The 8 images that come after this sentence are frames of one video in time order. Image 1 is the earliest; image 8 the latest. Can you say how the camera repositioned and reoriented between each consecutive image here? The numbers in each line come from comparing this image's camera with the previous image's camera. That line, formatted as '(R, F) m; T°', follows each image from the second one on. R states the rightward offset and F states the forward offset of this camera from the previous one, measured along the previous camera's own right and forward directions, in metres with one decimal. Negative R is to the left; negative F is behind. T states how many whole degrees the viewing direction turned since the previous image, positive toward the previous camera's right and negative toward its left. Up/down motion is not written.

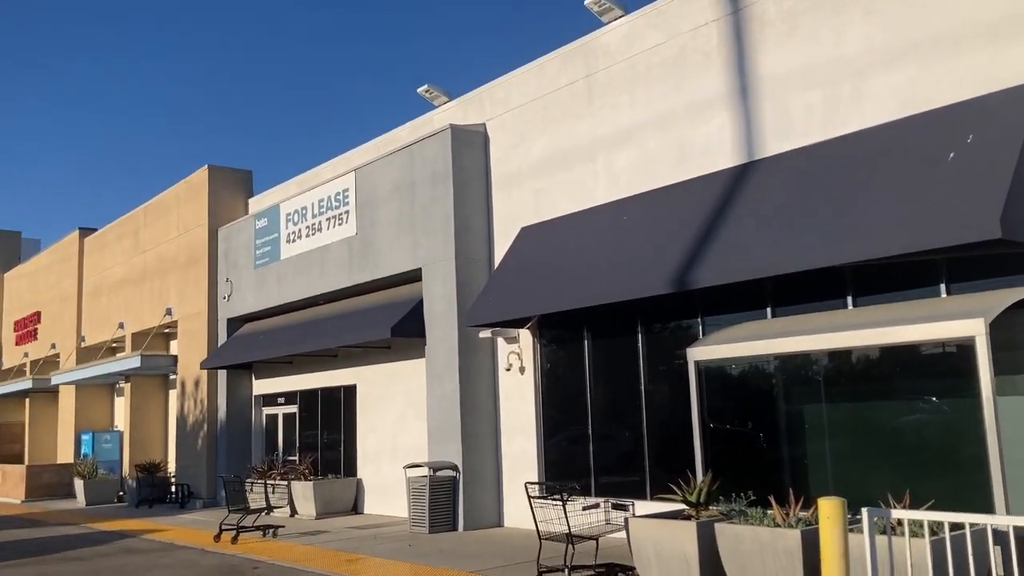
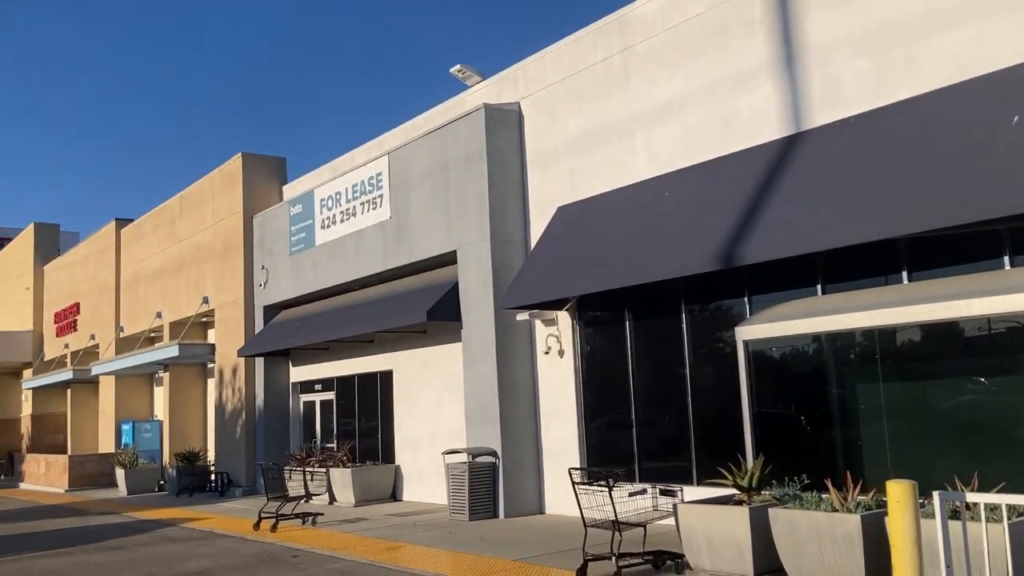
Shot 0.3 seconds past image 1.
(-0.1, +0.3) m; -2°
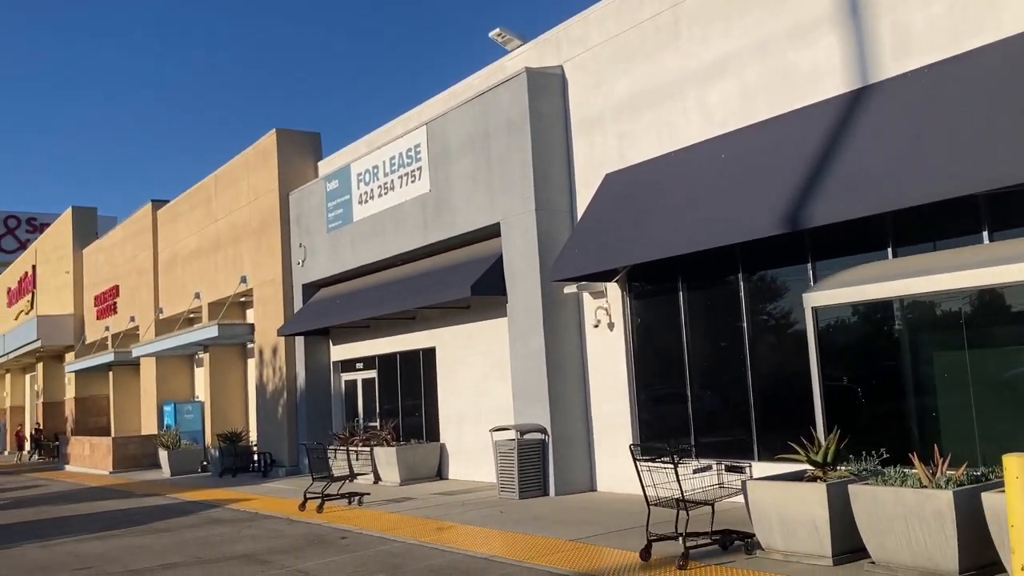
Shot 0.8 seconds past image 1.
(-0.2, +0.5) m; -2°
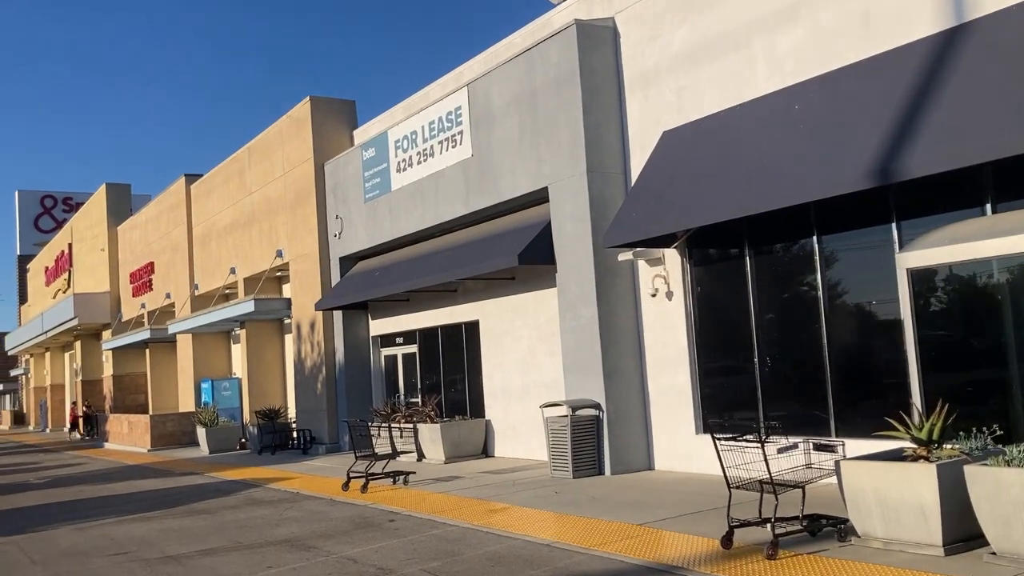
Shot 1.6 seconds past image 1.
(-0.3, +0.9) m; -2°
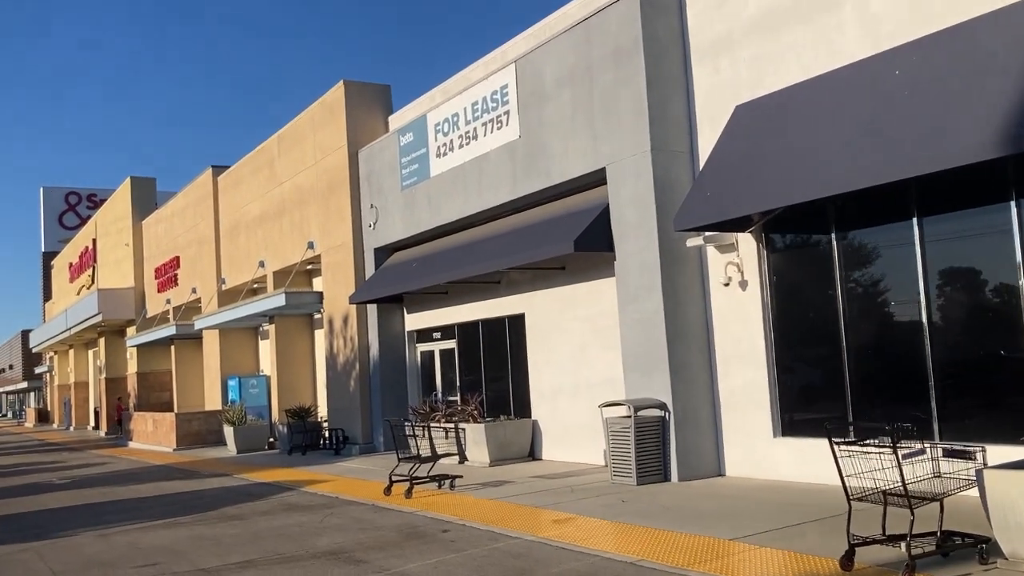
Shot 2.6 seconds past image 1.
(-0.5, +1.1) m; -1°
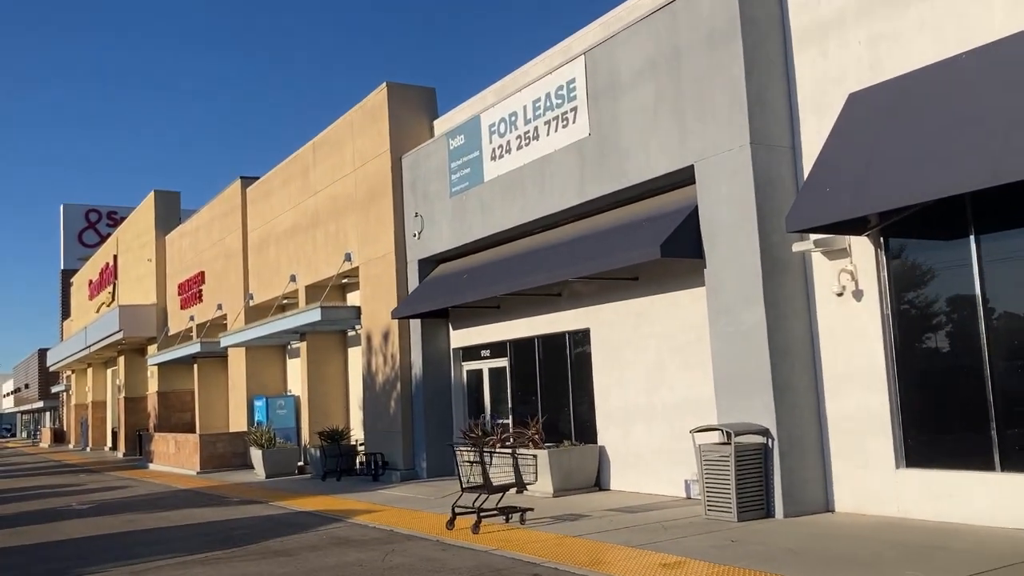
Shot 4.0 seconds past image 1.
(-0.9, +1.4) m; -1°
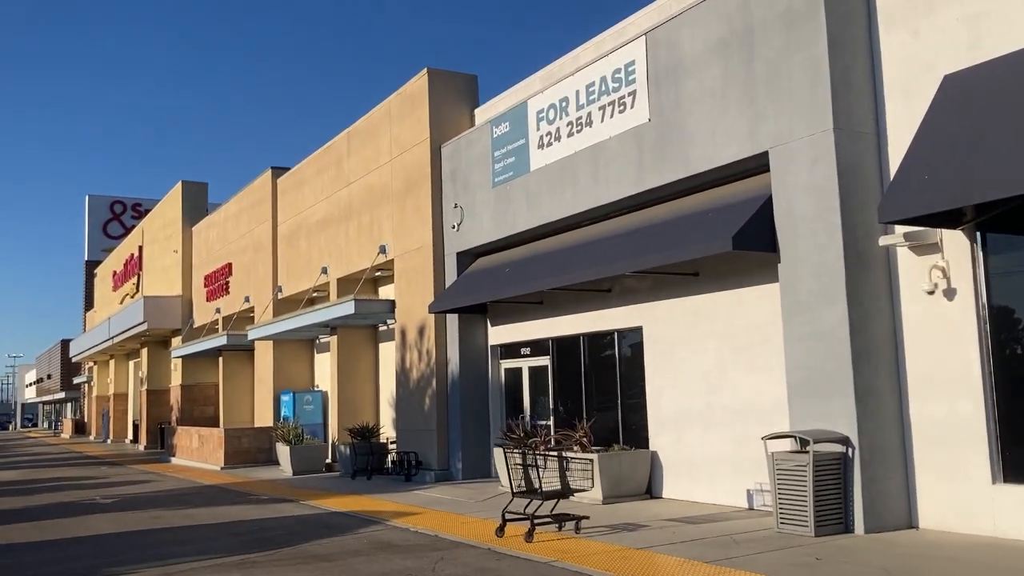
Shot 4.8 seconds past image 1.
(-0.5, +0.8) m; -1°
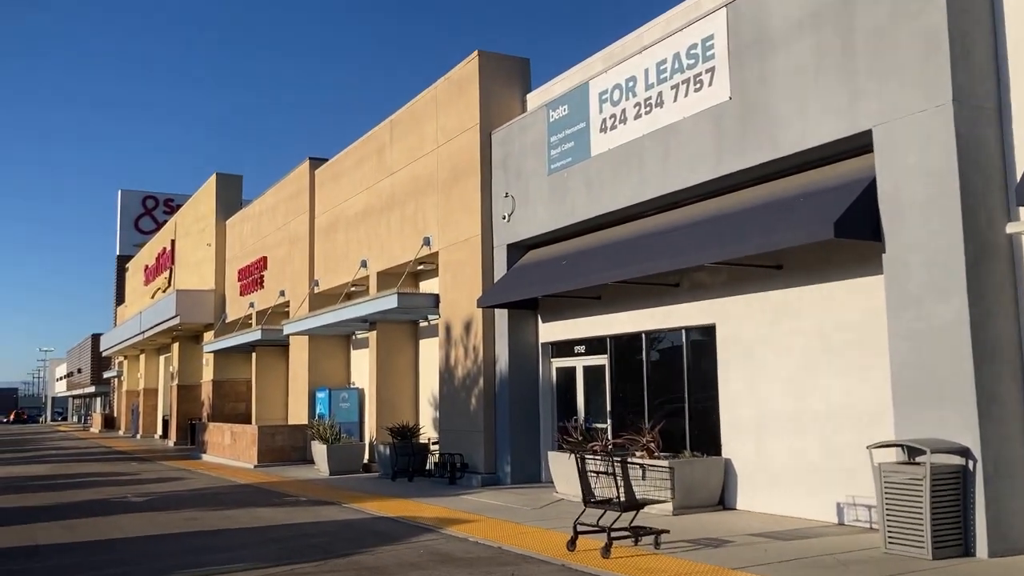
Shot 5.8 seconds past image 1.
(-0.6, +1.1) m; -2°
